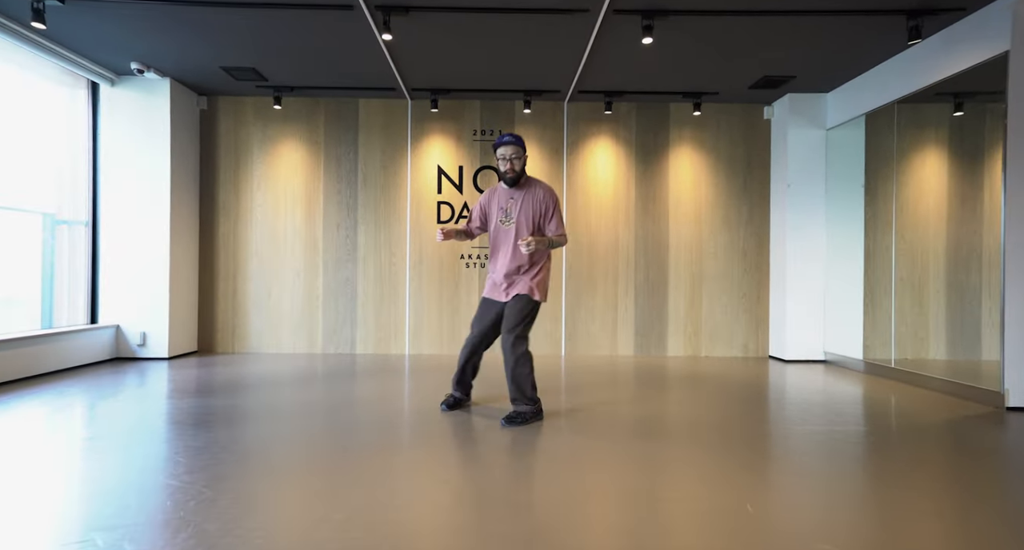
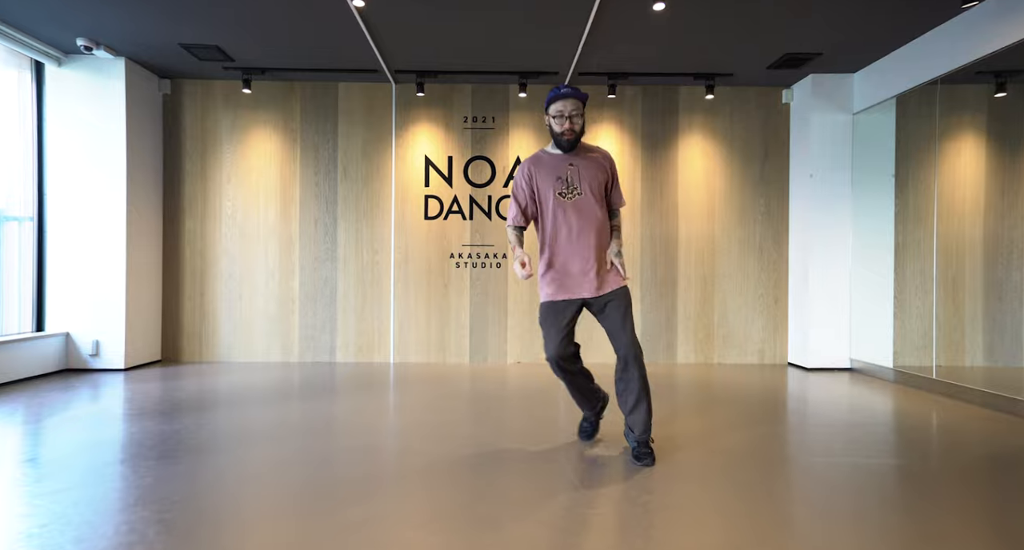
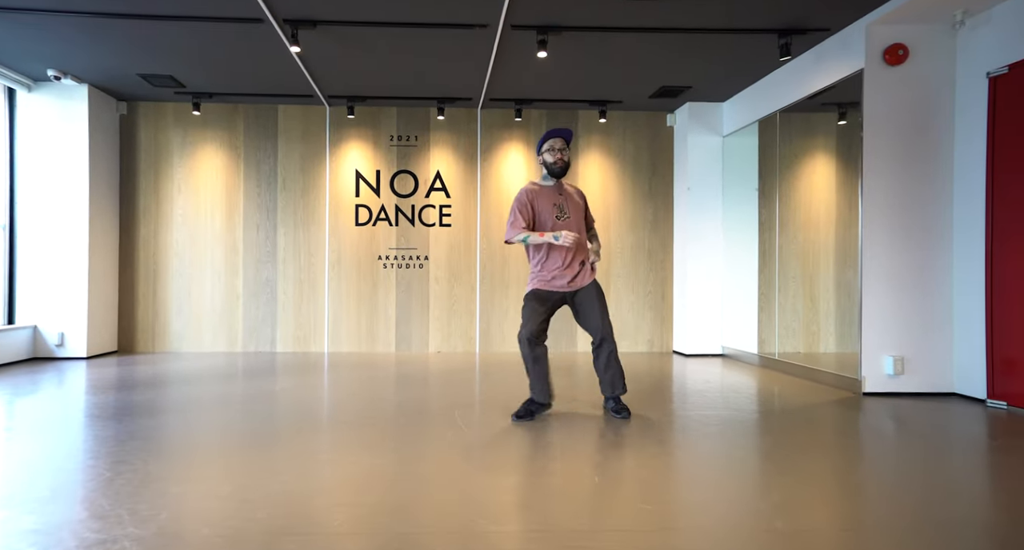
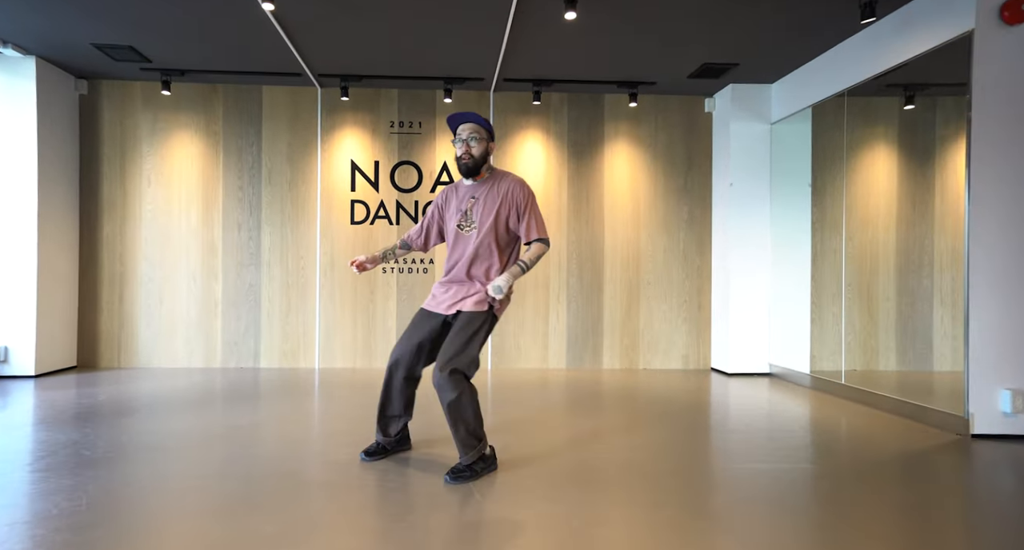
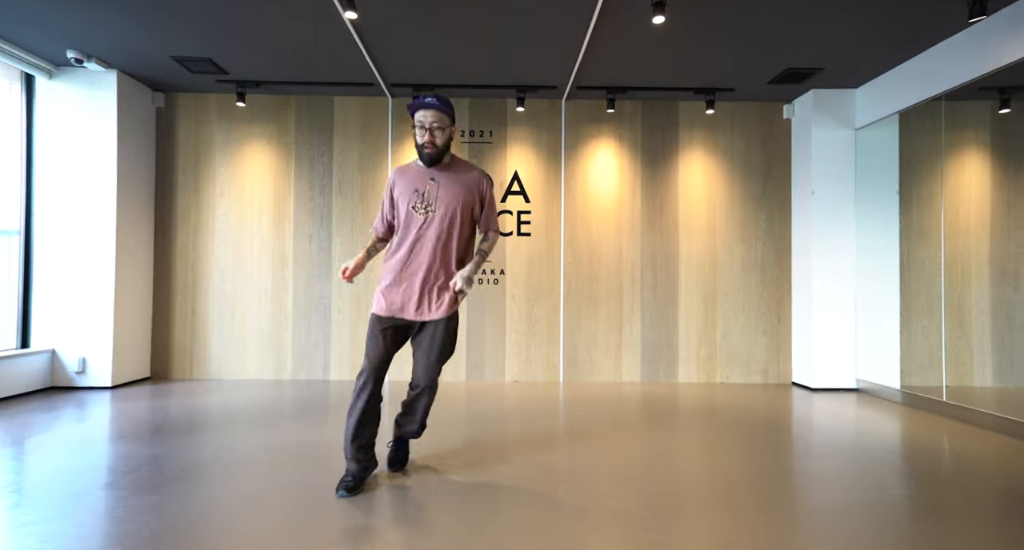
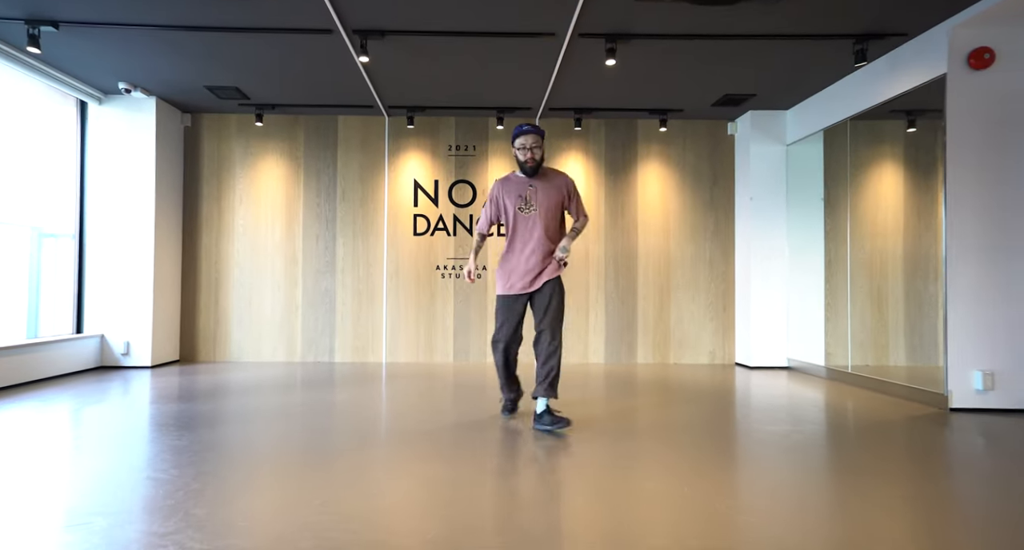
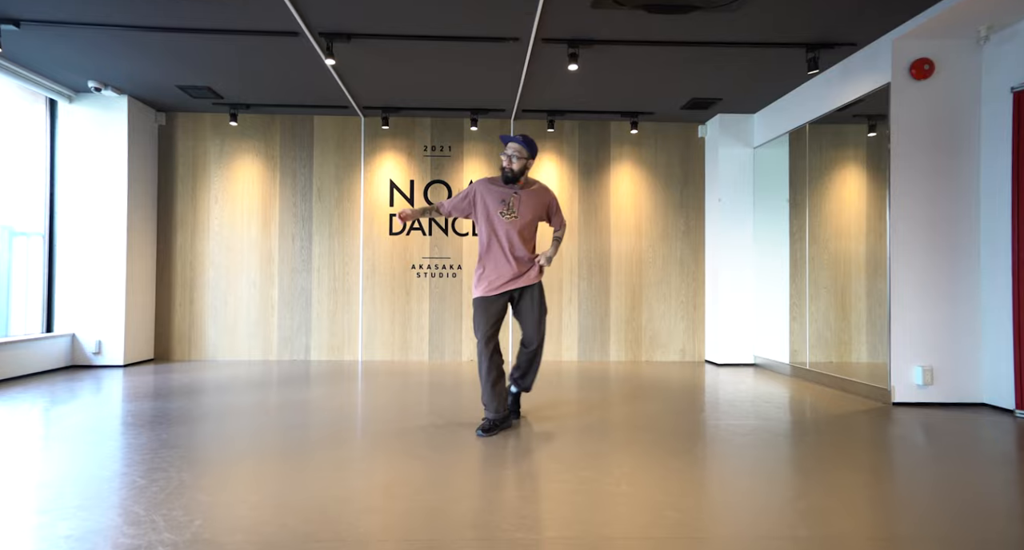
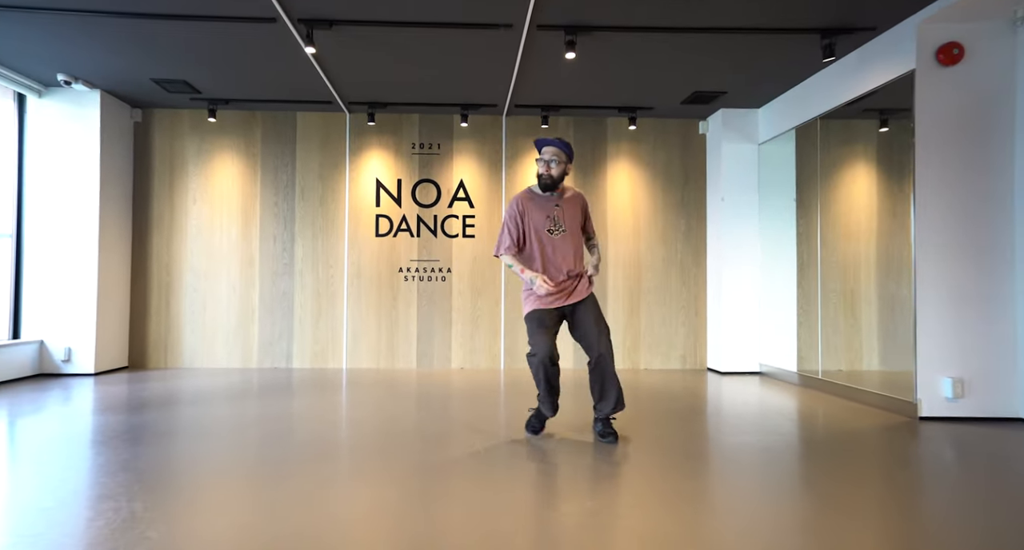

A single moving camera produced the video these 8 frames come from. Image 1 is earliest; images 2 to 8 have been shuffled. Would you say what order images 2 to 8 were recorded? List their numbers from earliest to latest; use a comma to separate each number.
2, 5, 6, 3, 4, 8, 7
